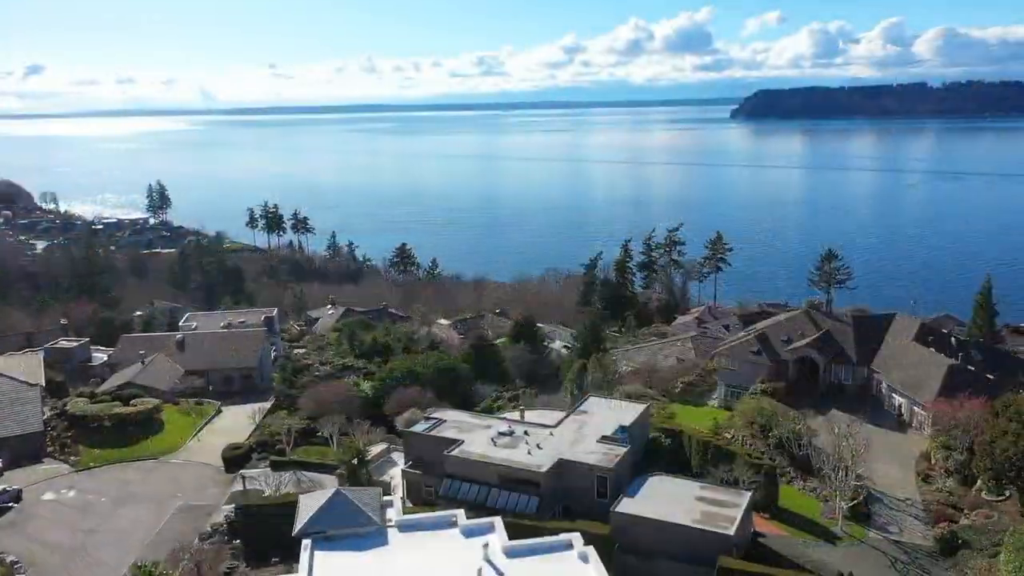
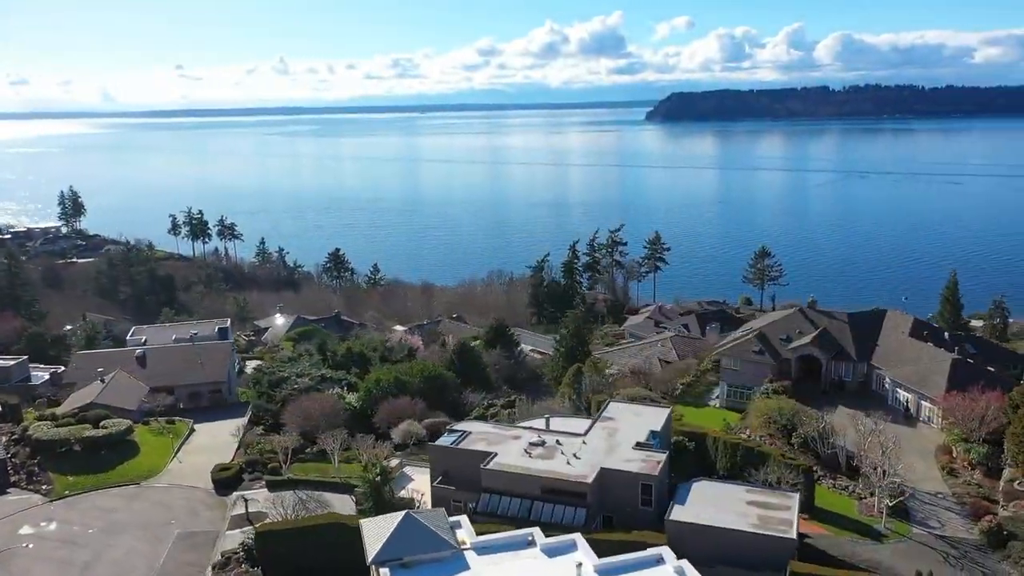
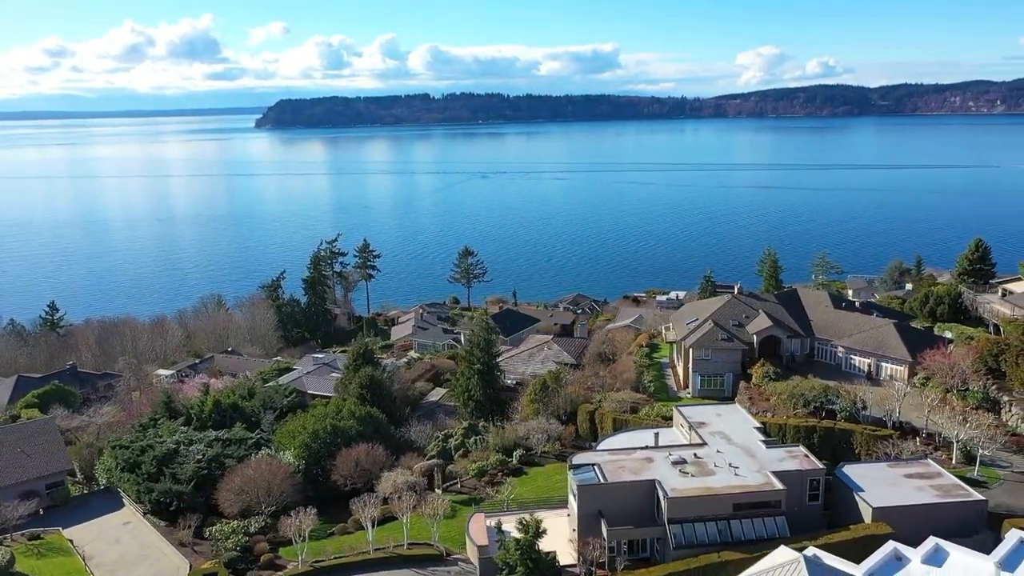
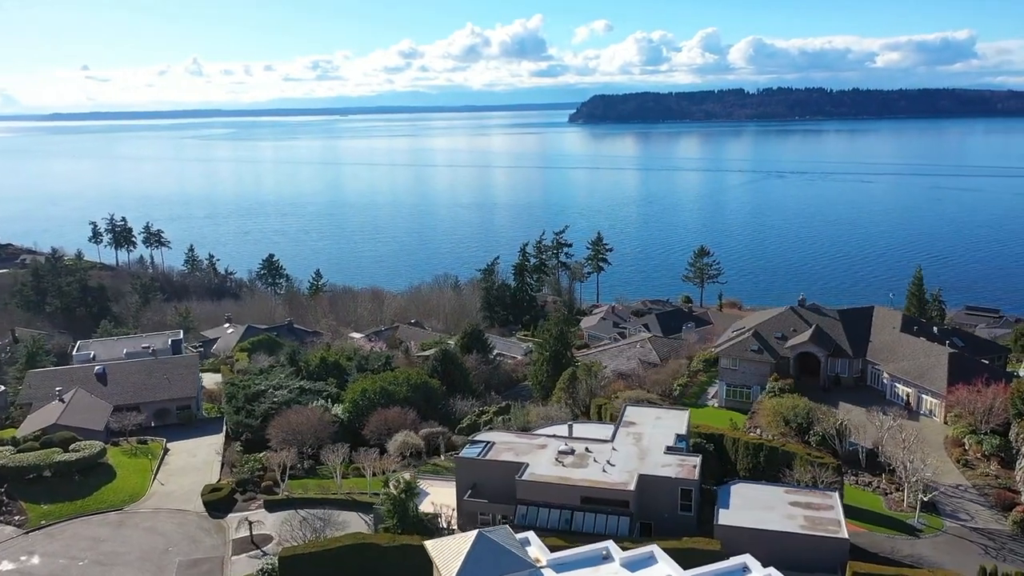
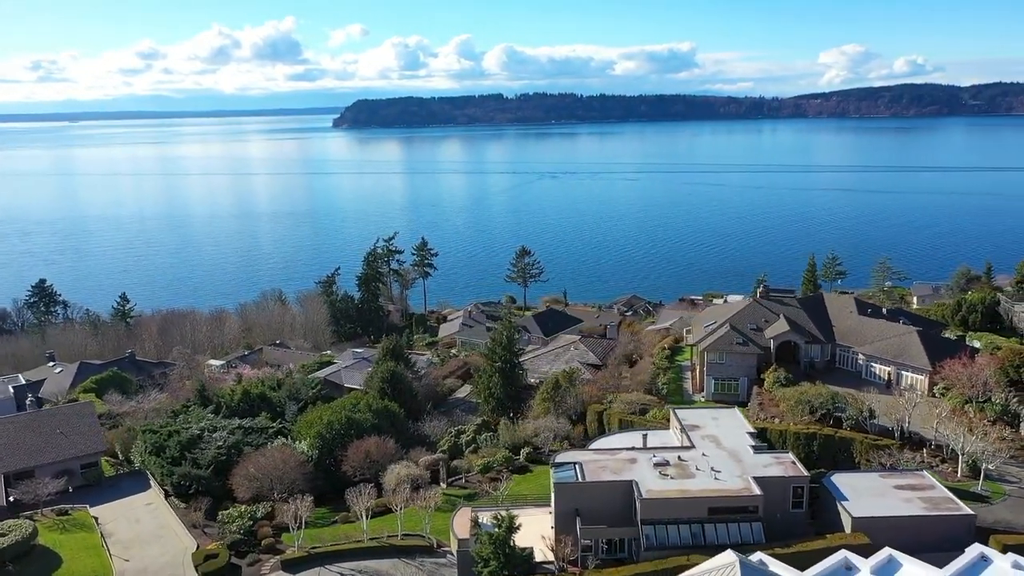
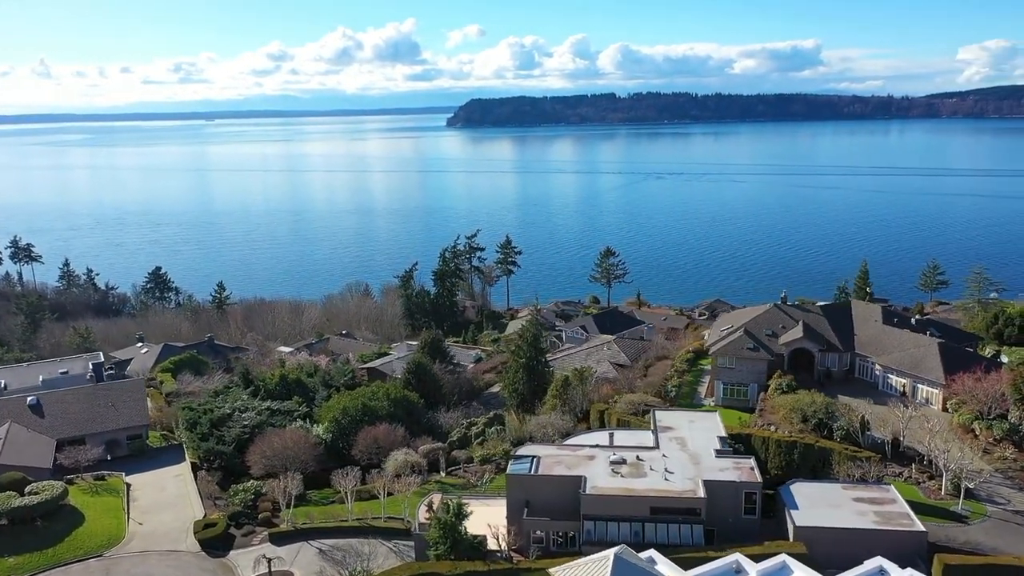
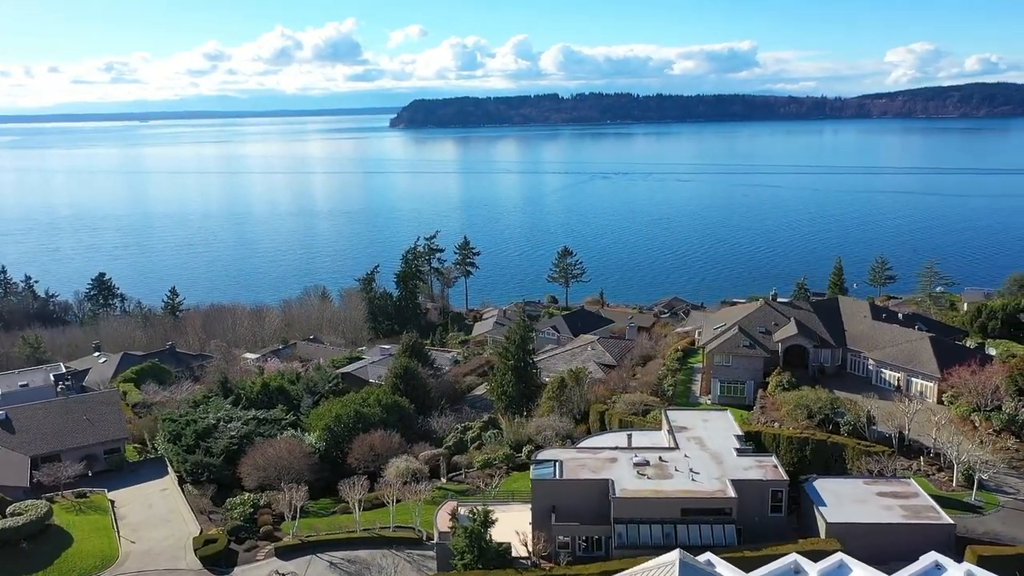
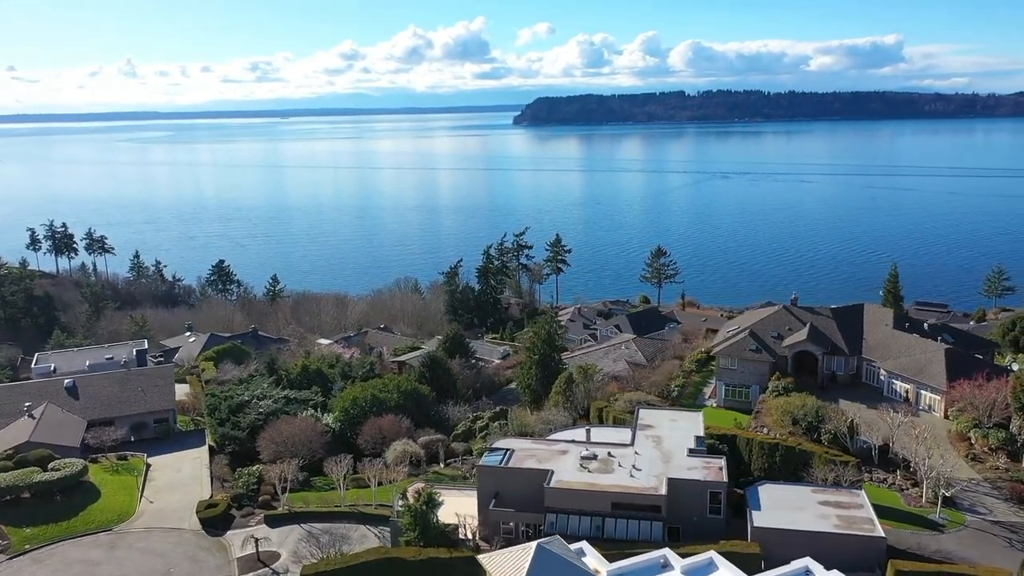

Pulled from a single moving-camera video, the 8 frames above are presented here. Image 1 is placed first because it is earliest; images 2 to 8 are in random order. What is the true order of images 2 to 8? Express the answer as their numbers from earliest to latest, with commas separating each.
2, 4, 8, 6, 7, 5, 3
